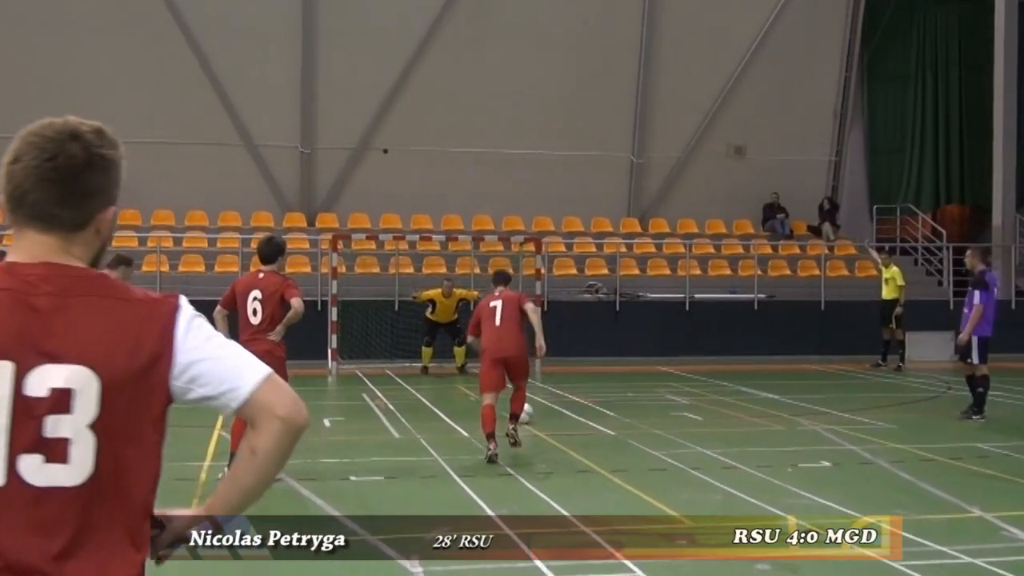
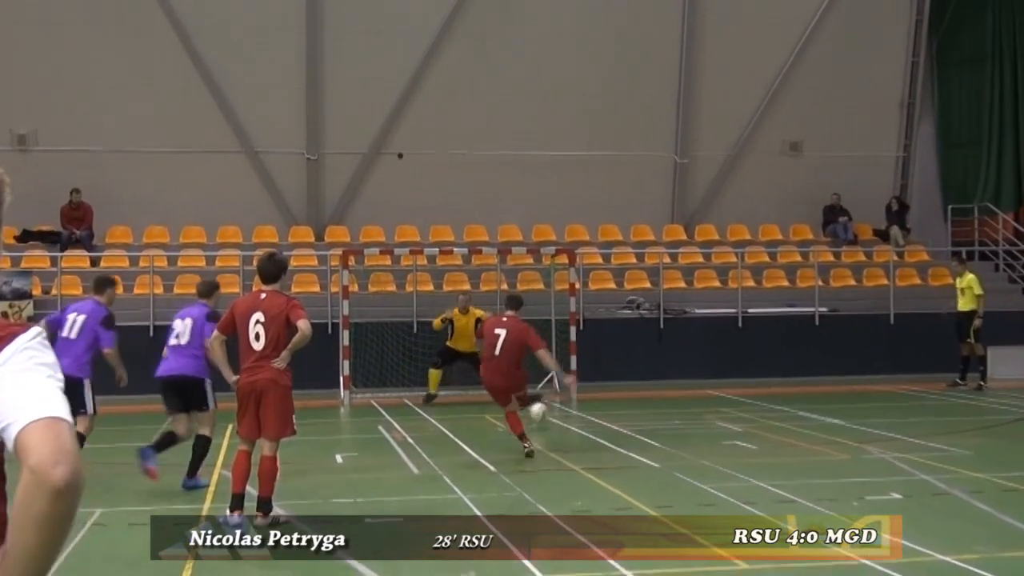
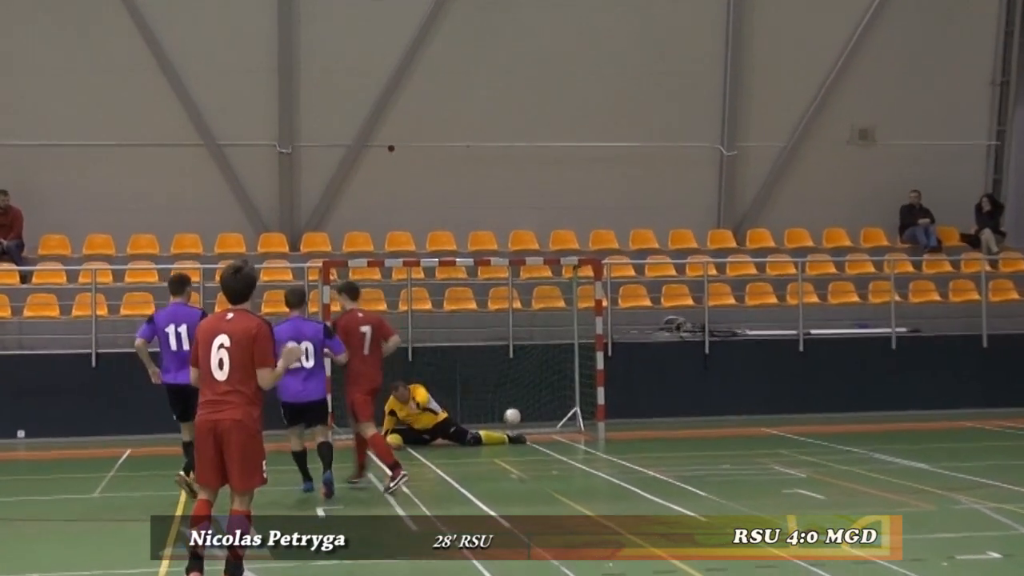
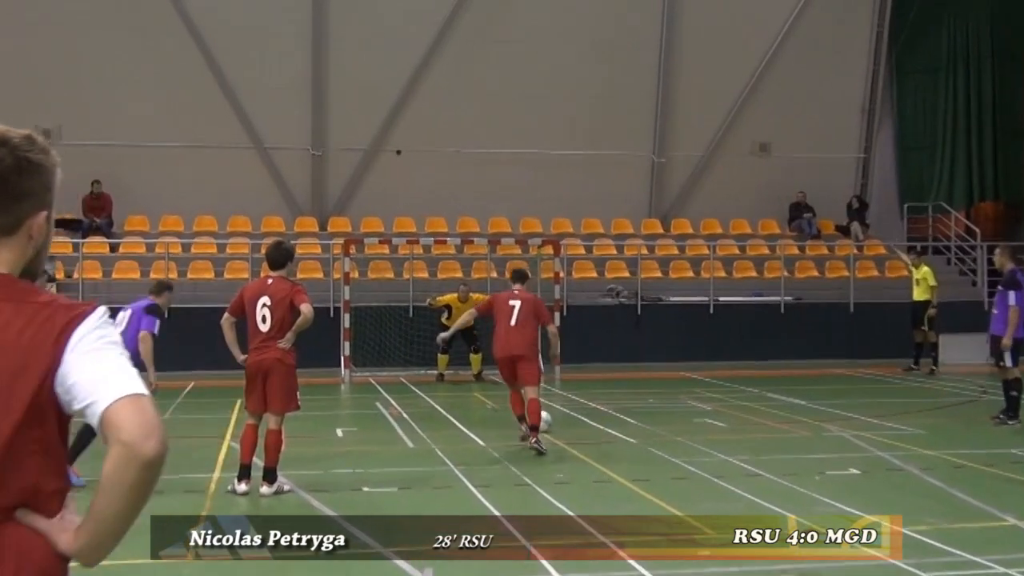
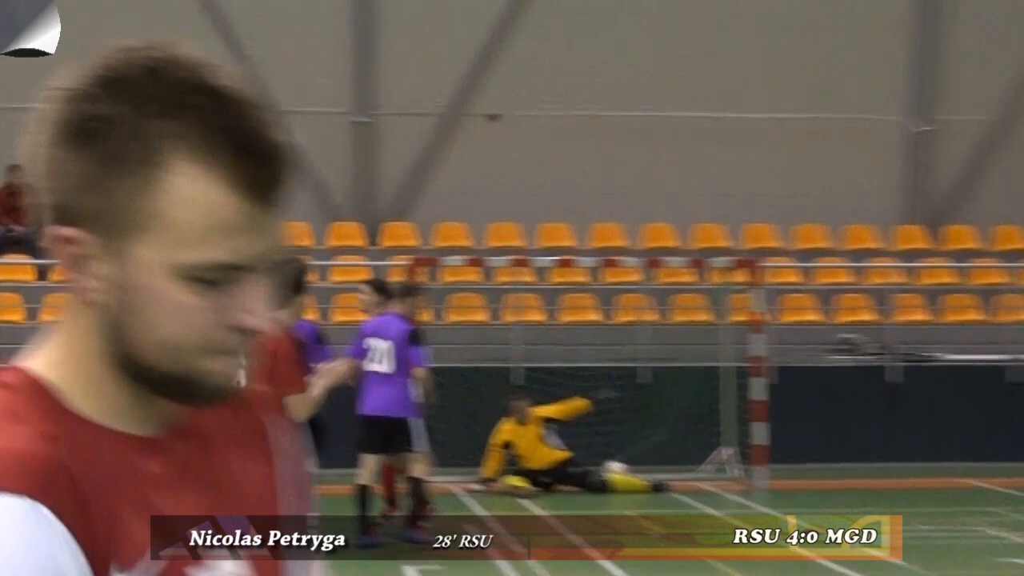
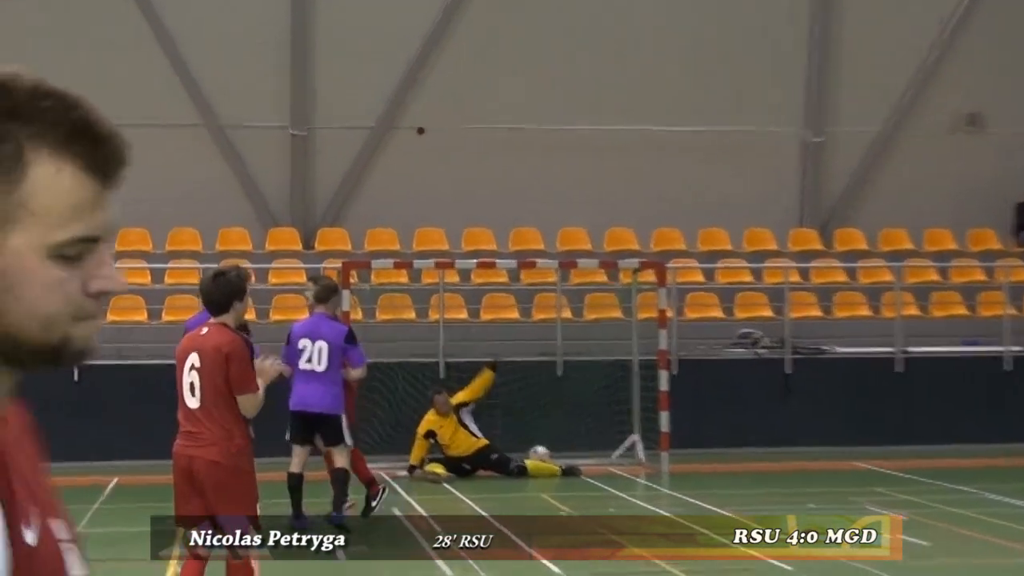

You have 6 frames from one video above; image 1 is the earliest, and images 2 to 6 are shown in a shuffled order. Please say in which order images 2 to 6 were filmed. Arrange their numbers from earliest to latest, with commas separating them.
4, 2, 3, 6, 5
